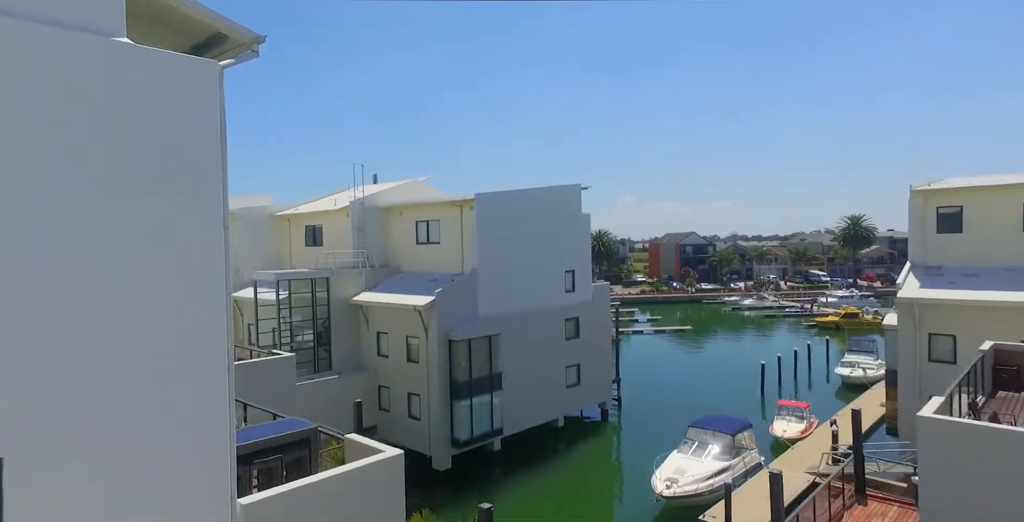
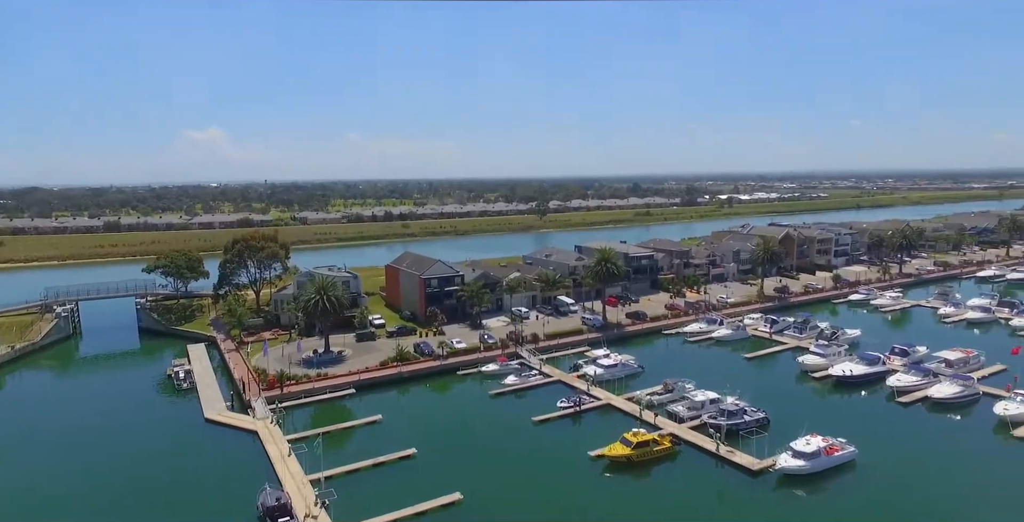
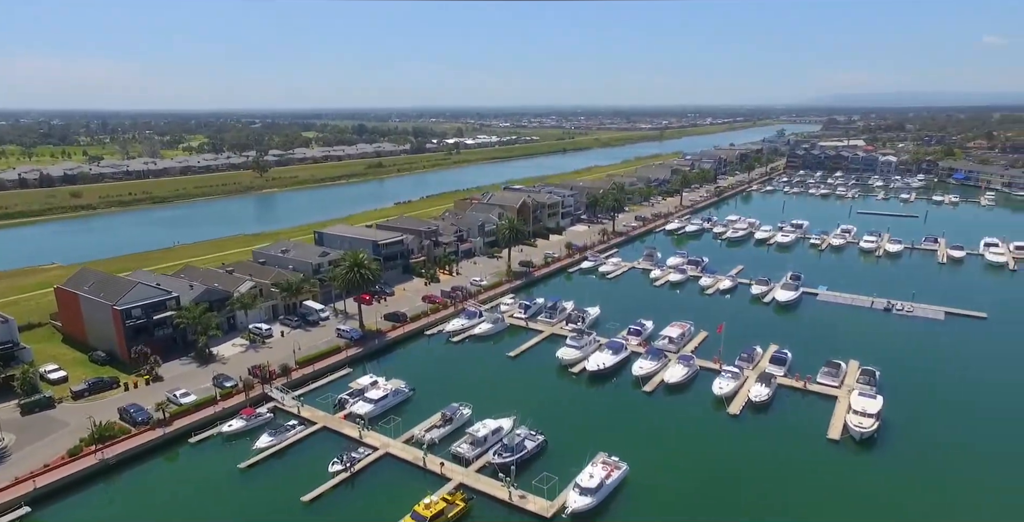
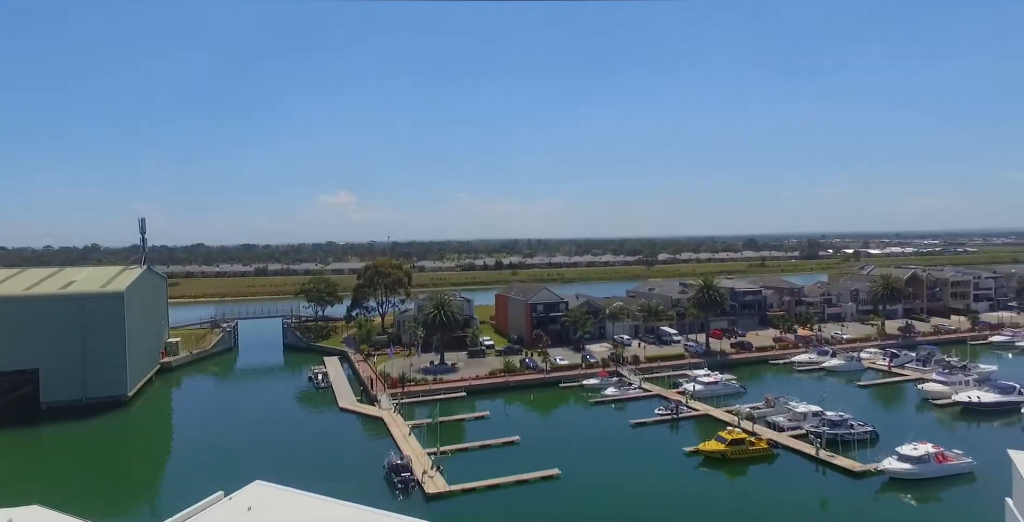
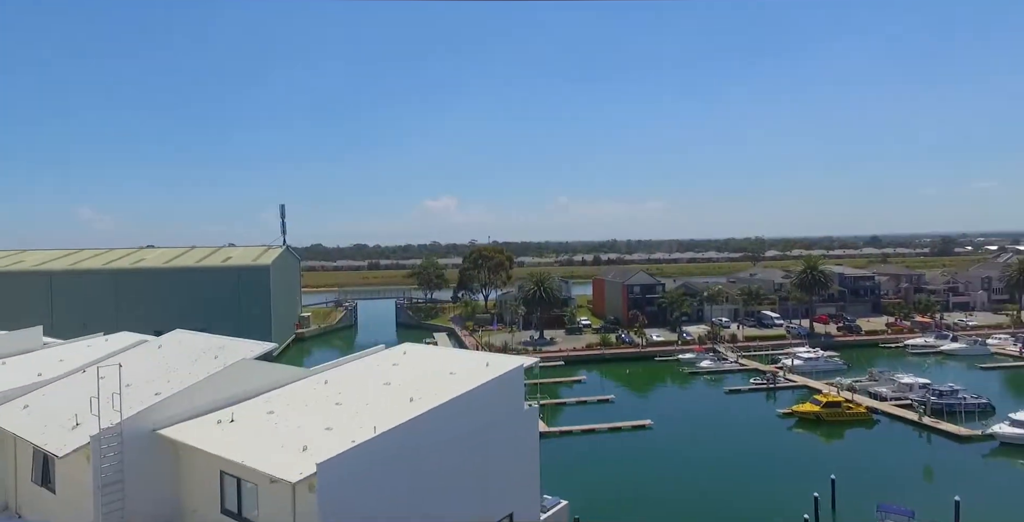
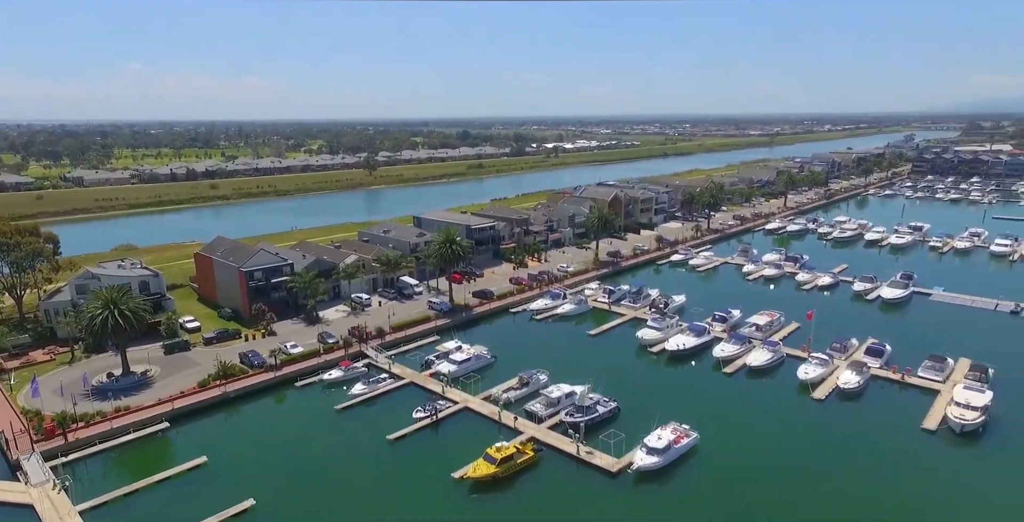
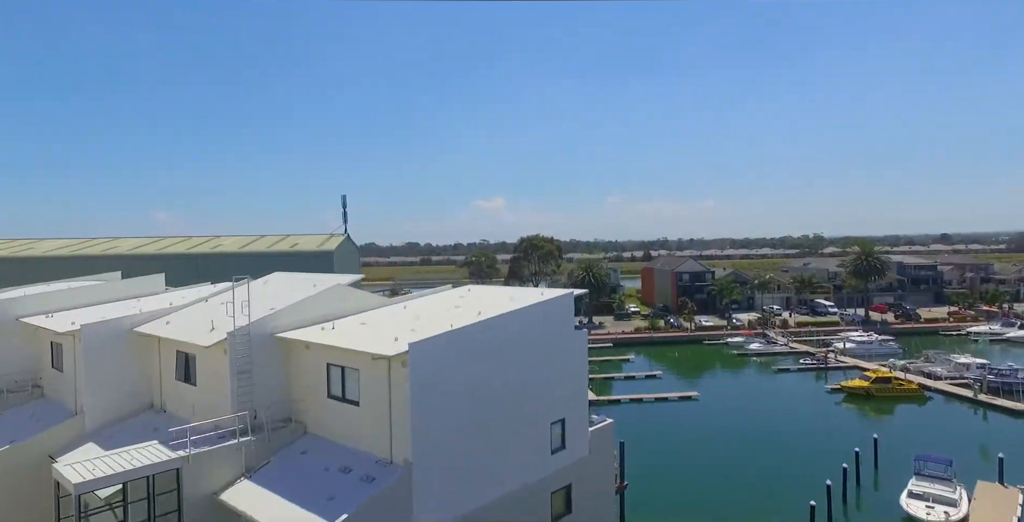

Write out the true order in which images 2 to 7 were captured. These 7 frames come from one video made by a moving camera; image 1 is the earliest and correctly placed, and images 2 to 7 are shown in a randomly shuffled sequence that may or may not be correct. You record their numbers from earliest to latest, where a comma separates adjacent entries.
7, 5, 4, 2, 6, 3
